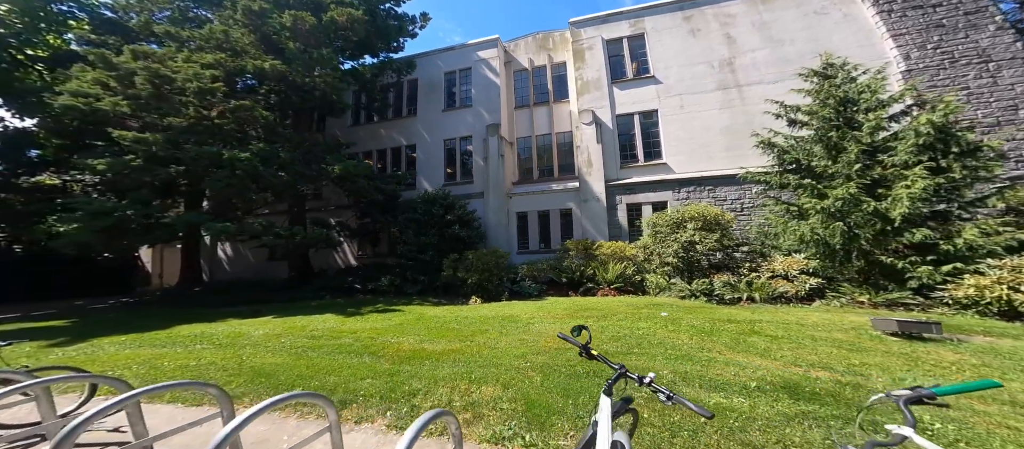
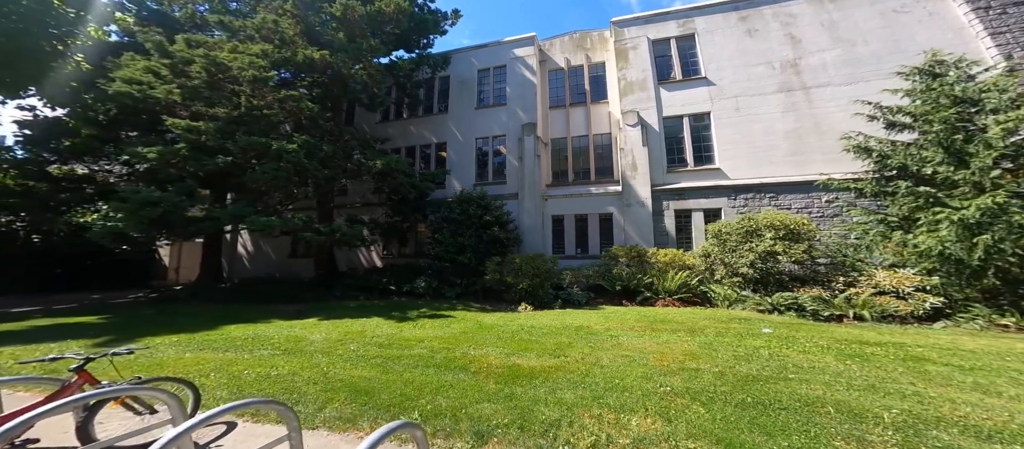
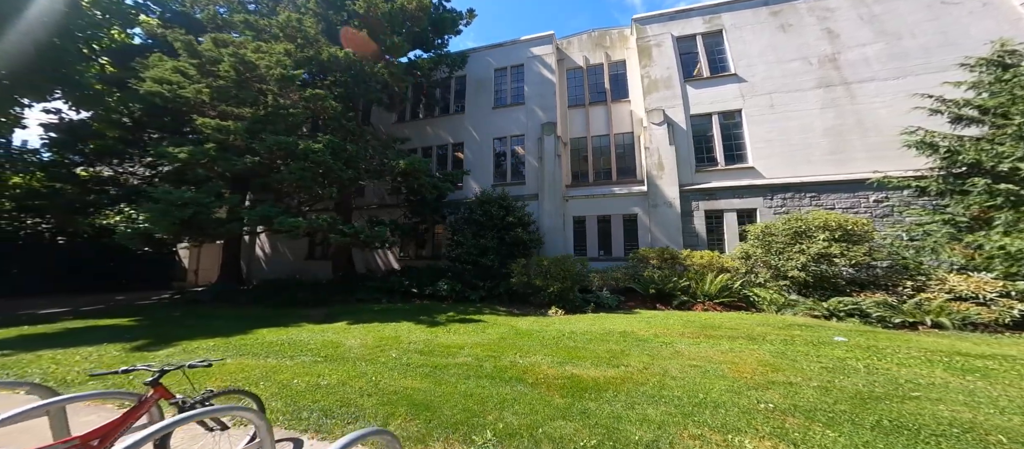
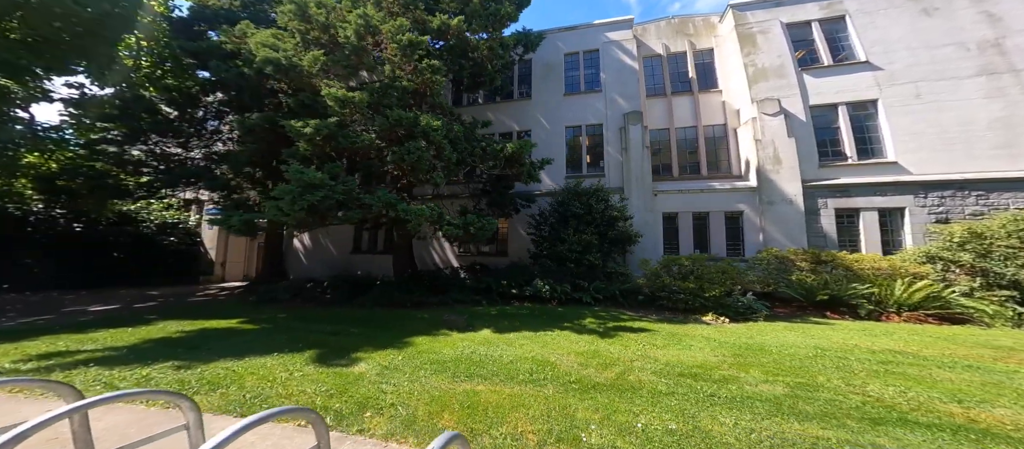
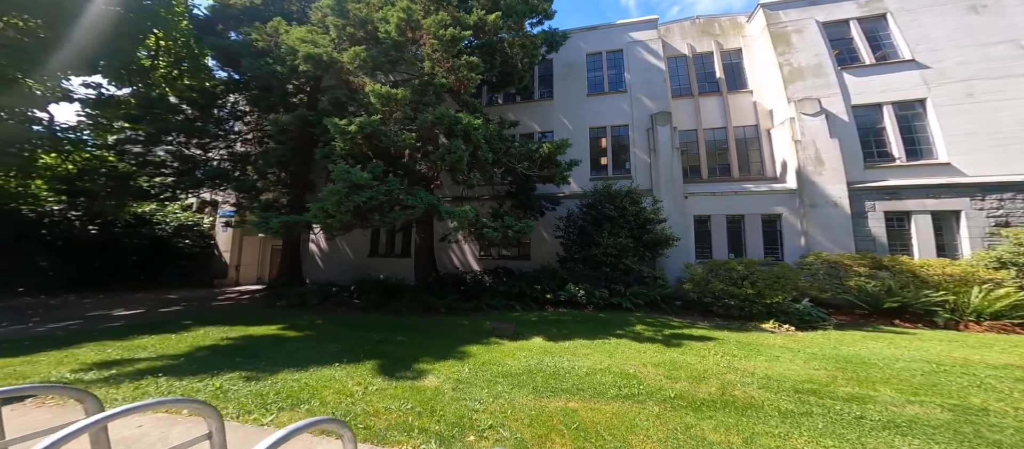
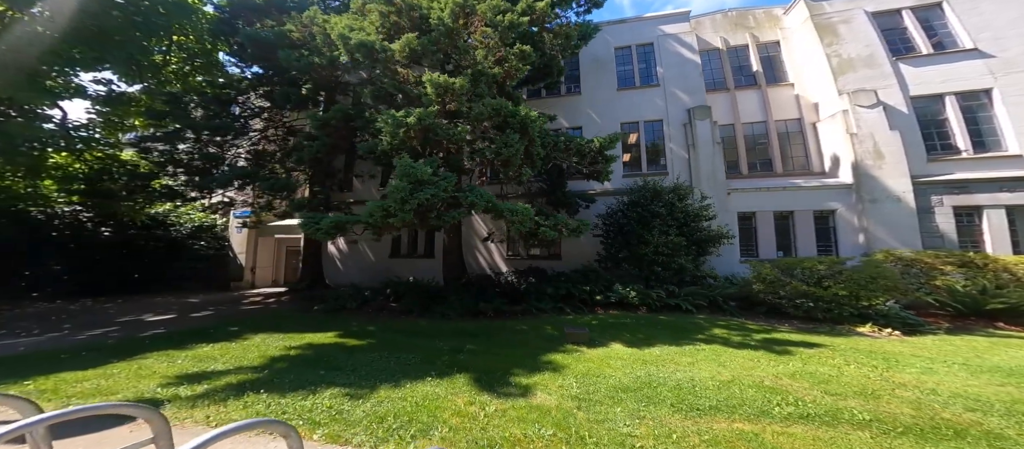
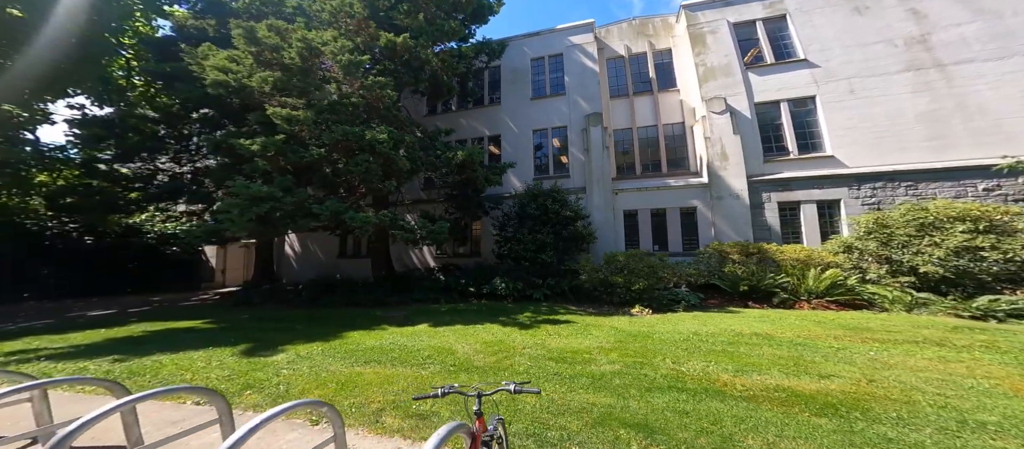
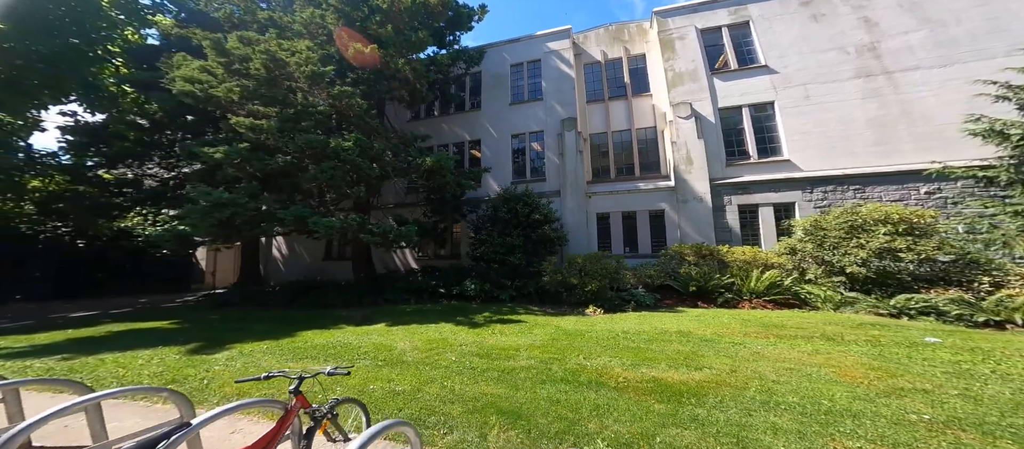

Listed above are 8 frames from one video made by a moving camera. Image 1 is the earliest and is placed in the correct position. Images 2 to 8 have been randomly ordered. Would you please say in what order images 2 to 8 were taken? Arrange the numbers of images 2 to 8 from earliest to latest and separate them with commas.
2, 3, 8, 7, 4, 5, 6
